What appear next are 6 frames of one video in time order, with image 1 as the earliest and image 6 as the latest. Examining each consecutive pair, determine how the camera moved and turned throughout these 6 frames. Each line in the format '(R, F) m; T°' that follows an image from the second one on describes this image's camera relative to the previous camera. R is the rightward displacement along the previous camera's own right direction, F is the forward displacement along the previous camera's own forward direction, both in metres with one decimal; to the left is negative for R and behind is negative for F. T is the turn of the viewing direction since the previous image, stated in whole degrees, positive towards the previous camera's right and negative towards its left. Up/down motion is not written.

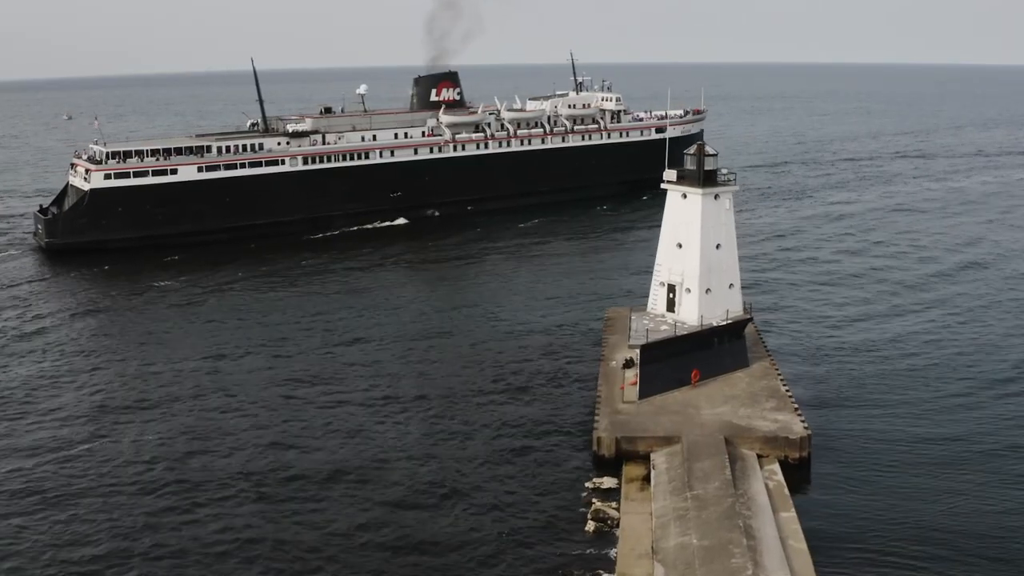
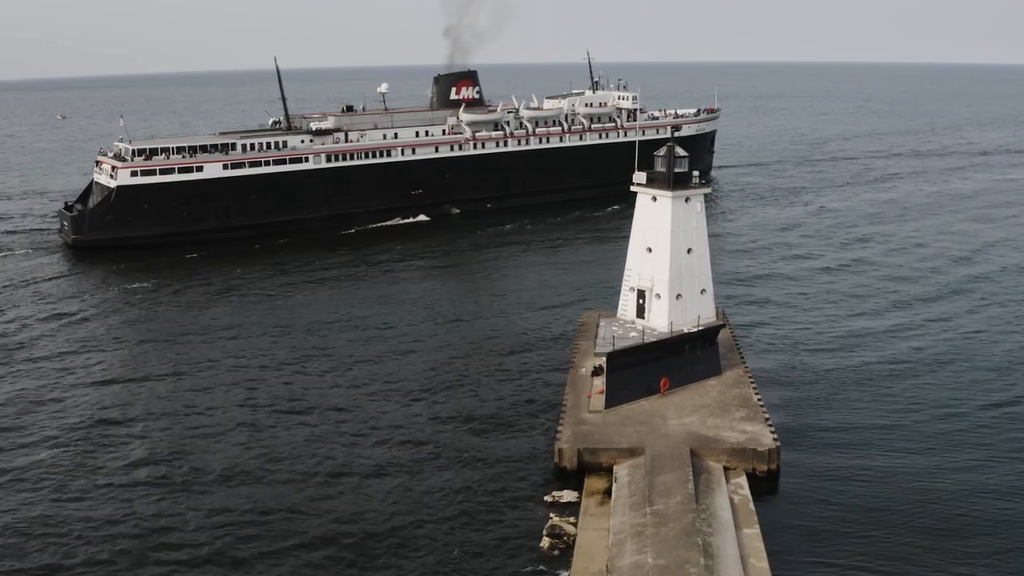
(+1.1, +0.7) m; 0°
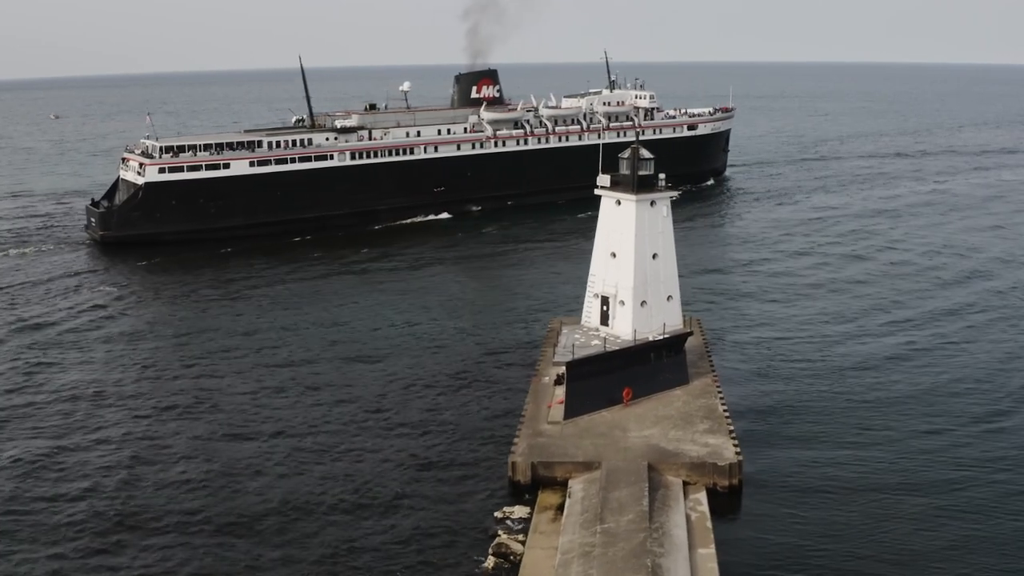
(+1.3, +0.8) m; 0°
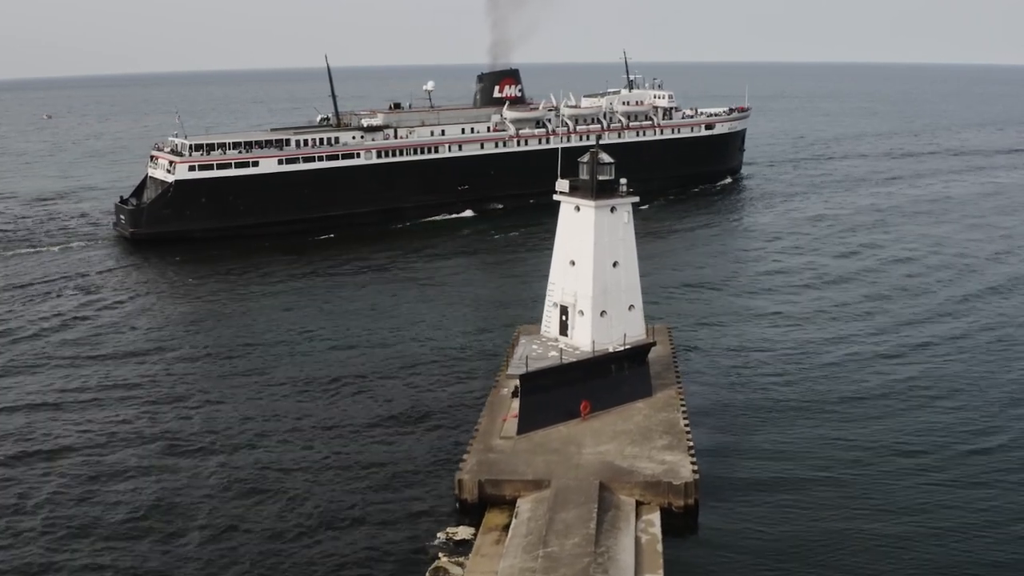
(+1.3, +0.9) m; 0°
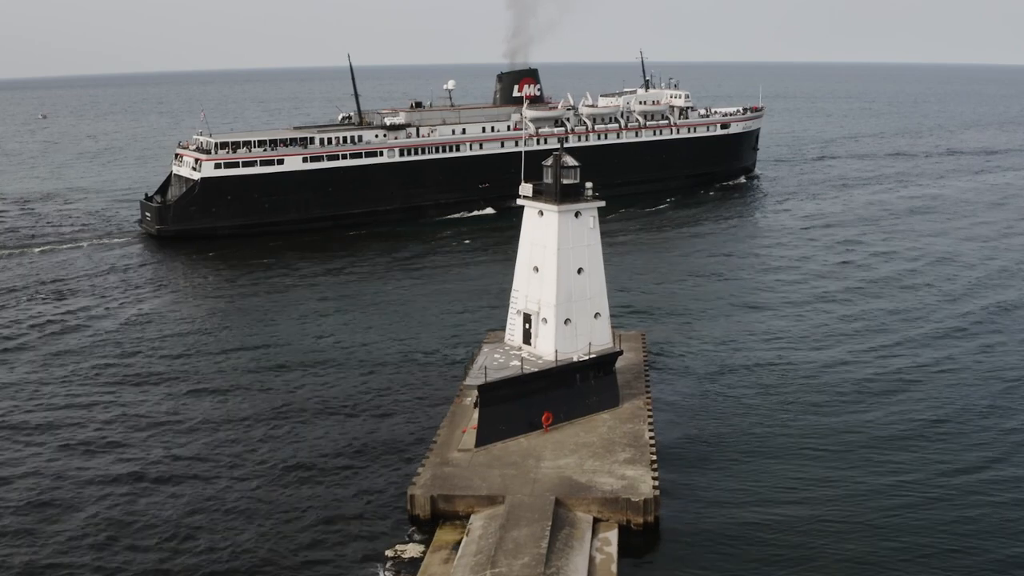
(+1.1, +0.7) m; 0°
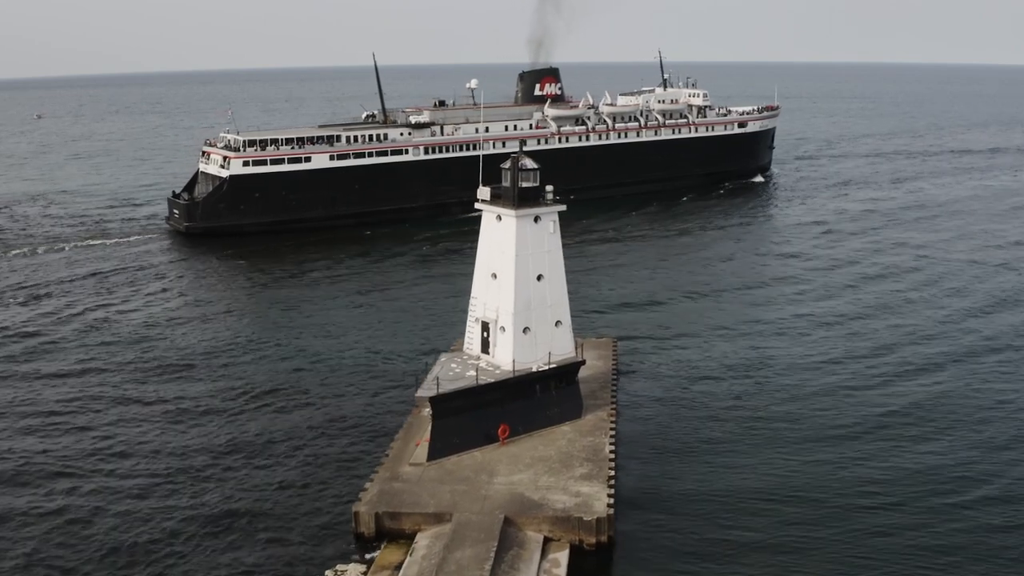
(+1.2, +0.8) m; 0°
